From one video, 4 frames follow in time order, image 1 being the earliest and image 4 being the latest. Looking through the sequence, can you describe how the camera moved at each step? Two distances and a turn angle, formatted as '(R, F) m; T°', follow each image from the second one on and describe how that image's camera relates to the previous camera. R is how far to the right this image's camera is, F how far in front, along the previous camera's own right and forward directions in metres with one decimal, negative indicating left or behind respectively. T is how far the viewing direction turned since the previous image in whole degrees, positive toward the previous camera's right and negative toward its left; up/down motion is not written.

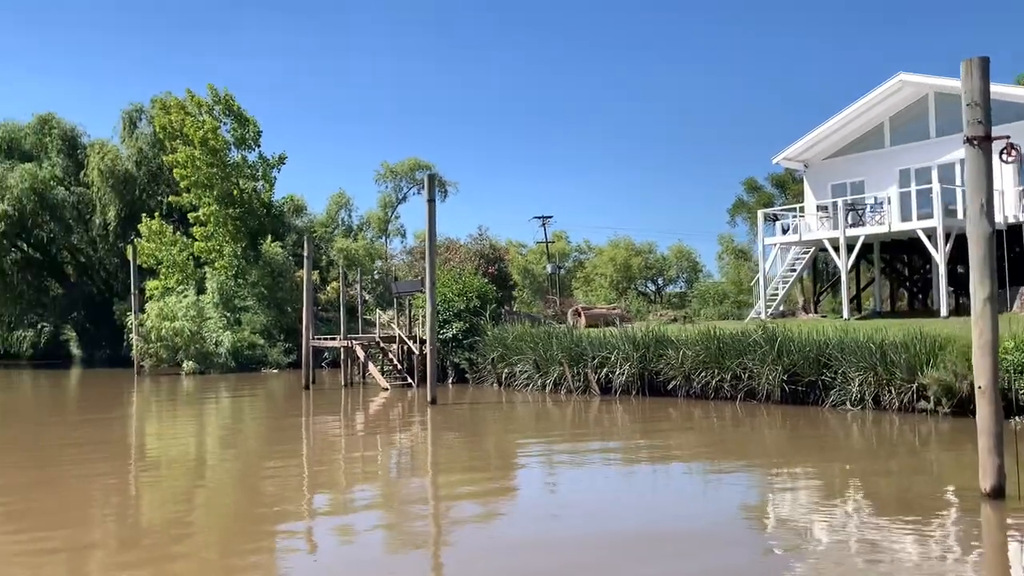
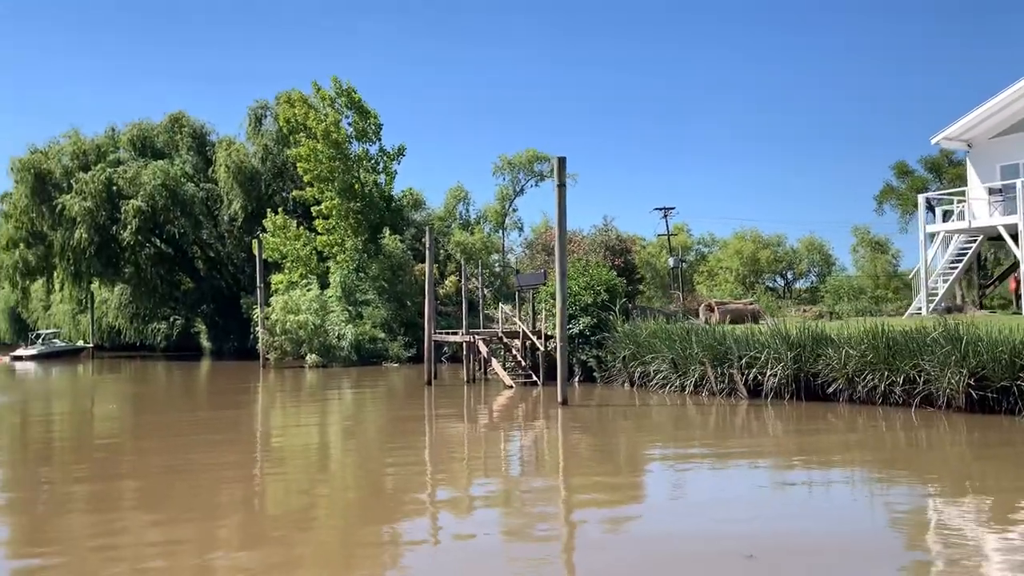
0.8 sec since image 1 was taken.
(-0.2, +0.7) m; -7°
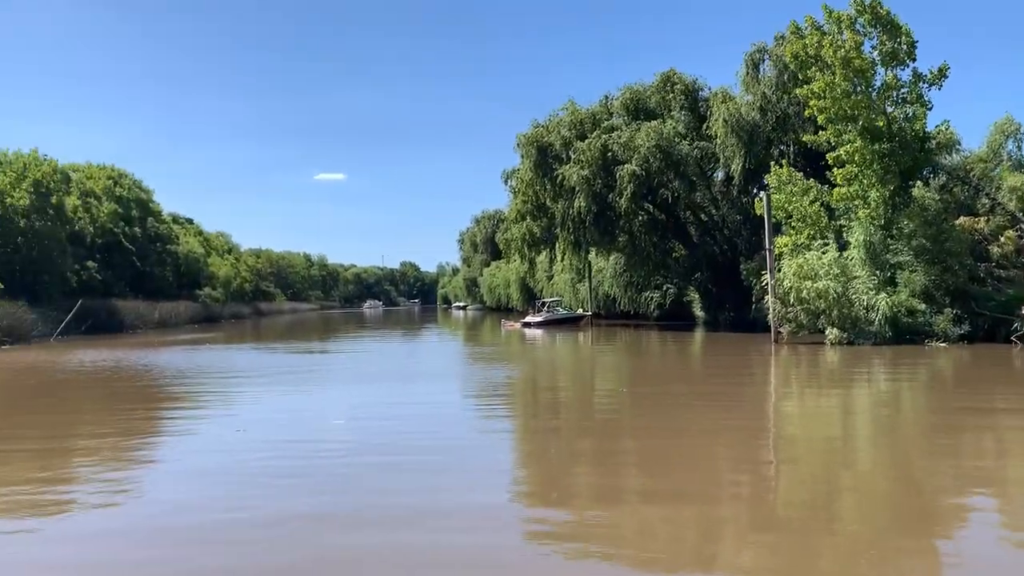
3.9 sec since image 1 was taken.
(-1.2, +2.3) m; -30°
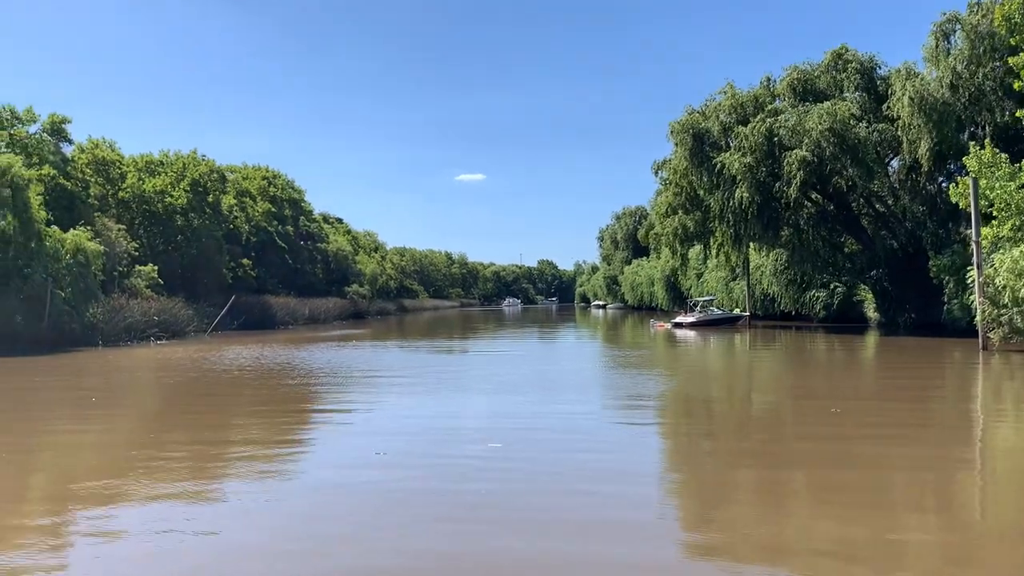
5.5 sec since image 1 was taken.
(-0.3, +1.2) m; -9°
